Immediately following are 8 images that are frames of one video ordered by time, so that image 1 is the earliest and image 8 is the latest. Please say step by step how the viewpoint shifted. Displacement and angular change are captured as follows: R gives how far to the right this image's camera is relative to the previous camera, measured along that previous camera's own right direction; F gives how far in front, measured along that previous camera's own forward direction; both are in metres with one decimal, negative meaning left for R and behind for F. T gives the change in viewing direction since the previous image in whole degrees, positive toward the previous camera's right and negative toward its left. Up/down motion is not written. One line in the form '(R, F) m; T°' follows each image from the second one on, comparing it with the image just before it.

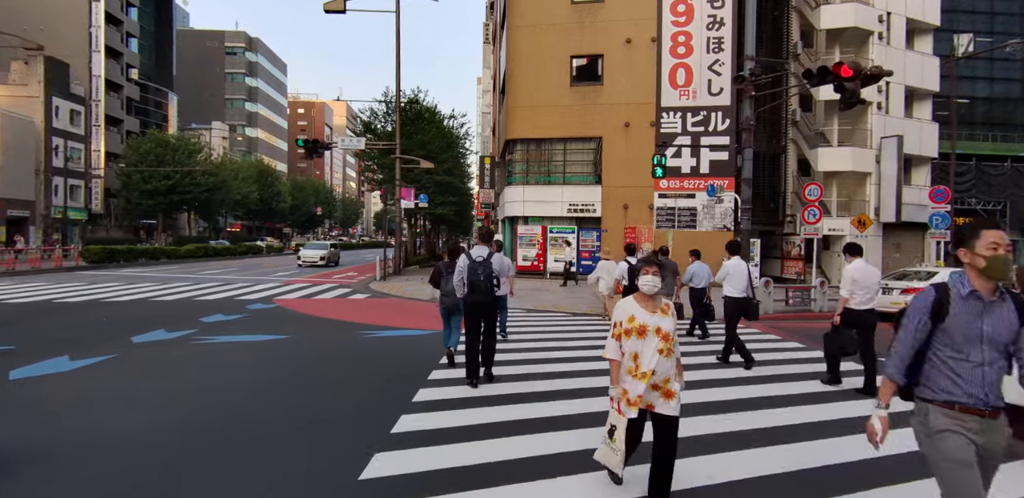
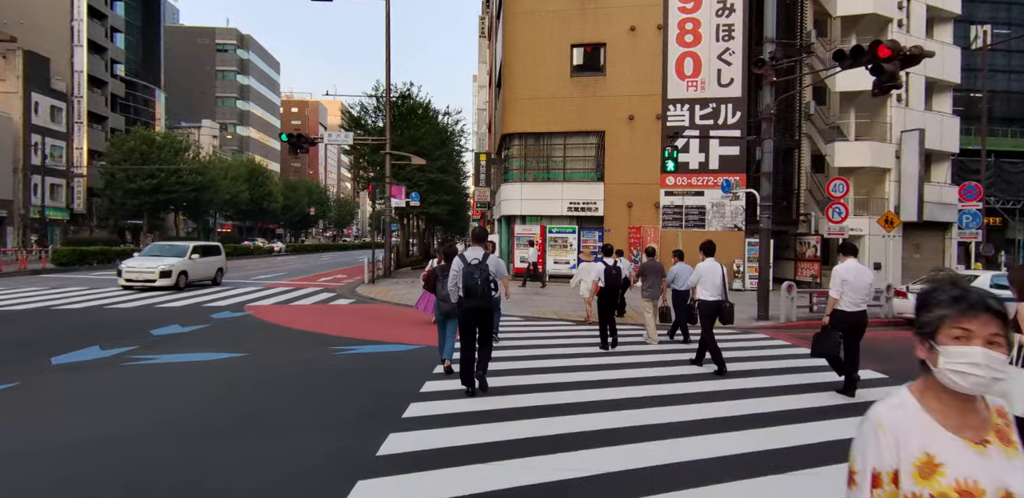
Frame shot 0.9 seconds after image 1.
(0.0, +1.4) m; 0°
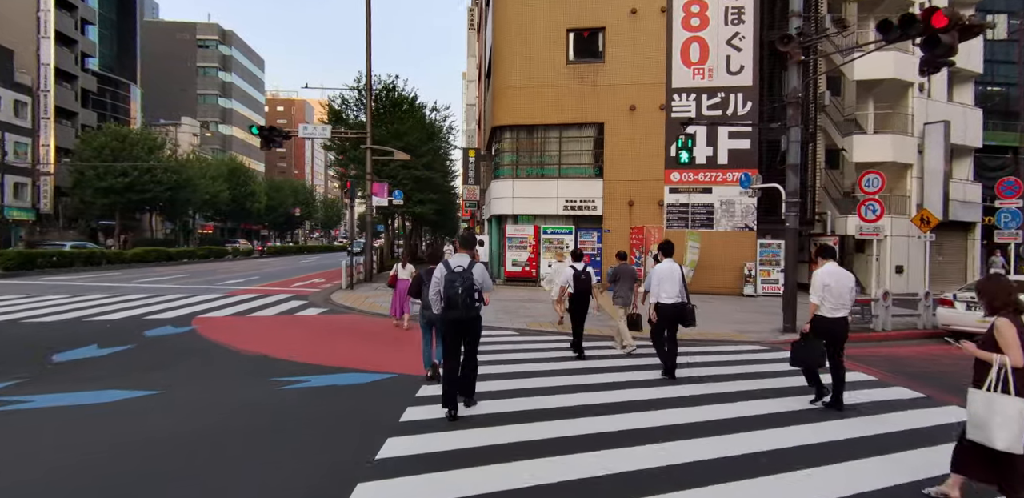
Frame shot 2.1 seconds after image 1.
(0.0, +1.8) m; +1°
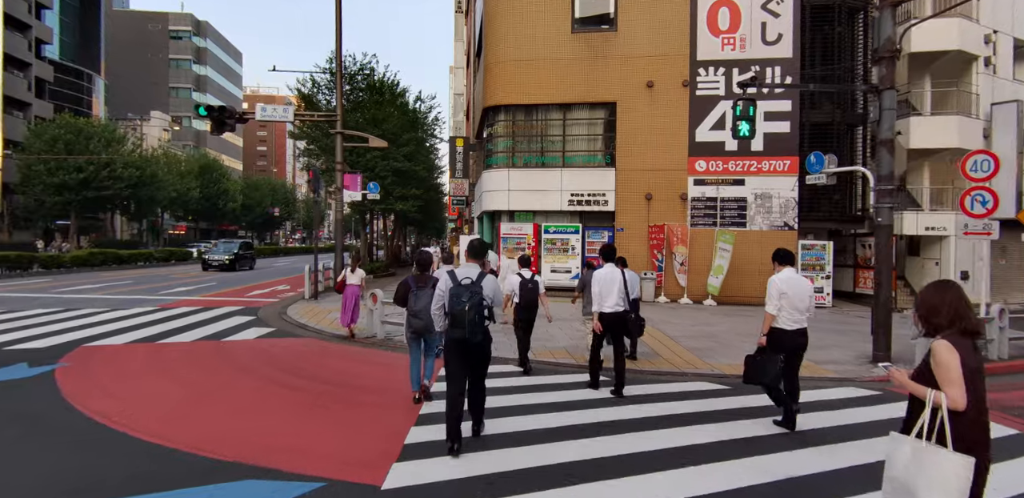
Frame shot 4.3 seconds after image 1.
(-0.3, +3.2) m; +1°
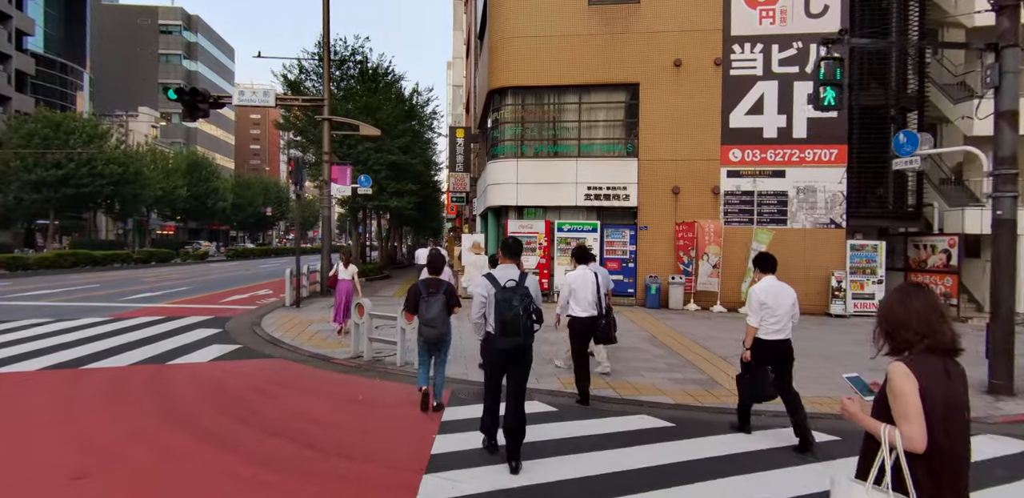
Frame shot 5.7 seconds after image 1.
(-0.4, +2.0) m; 0°
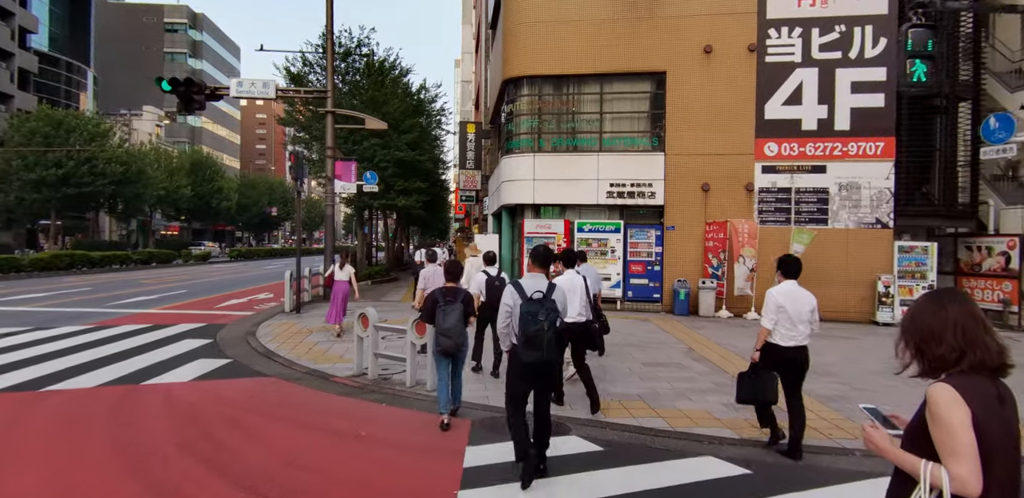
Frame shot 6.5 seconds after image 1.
(-0.3, +1.1) m; -1°
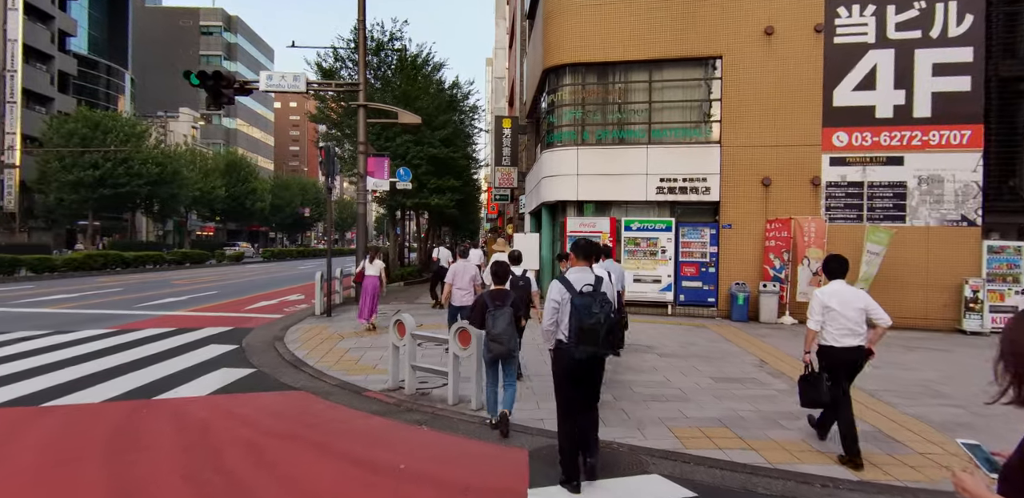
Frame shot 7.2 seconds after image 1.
(-0.4, +0.9) m; -3°
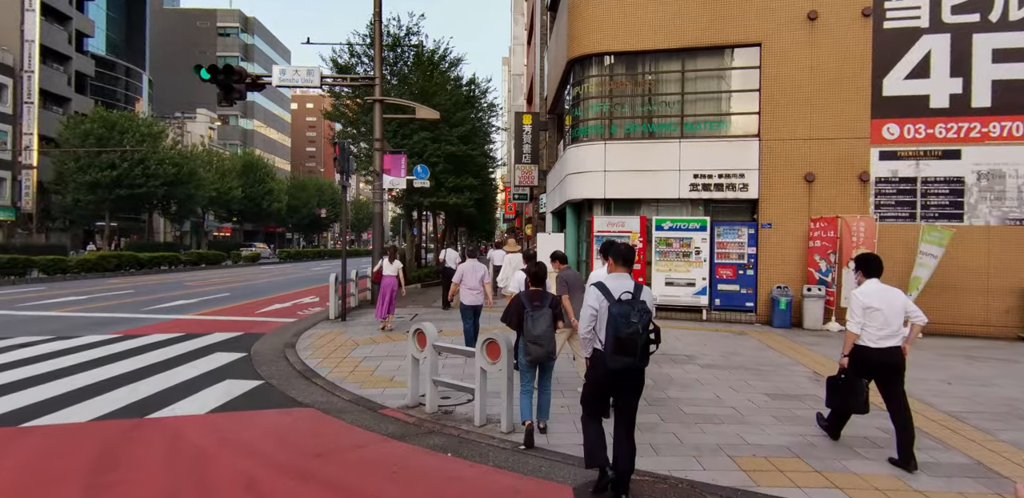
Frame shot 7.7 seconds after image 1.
(-0.2, +0.7) m; -2°
